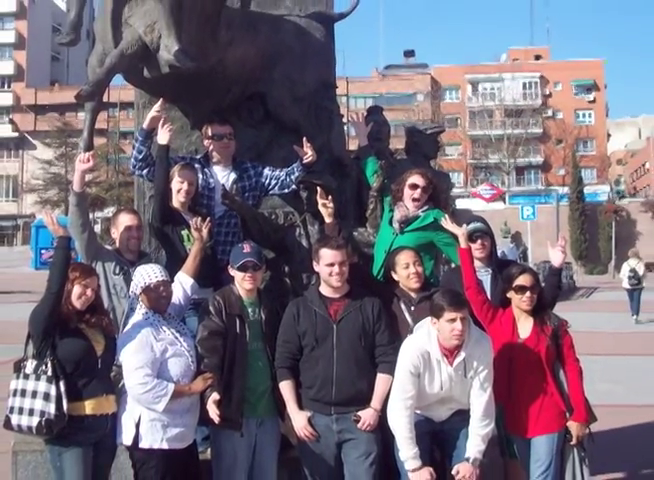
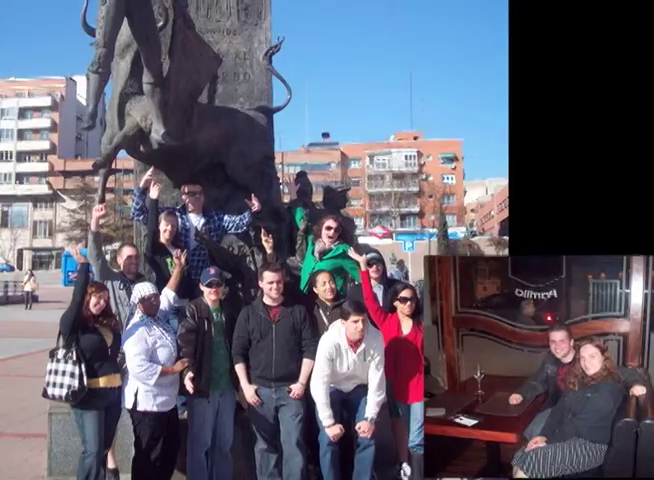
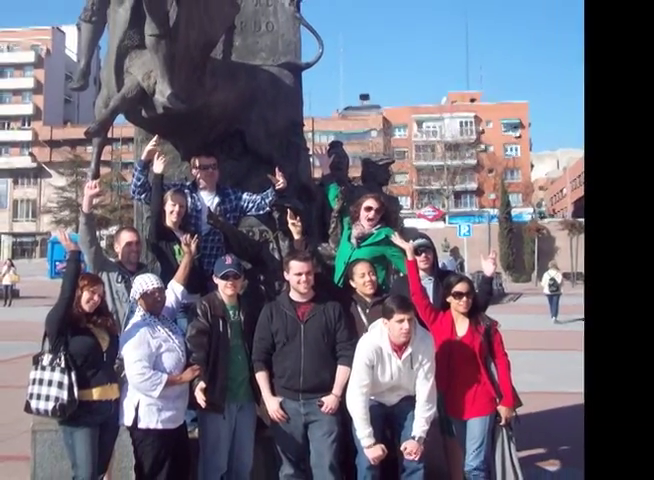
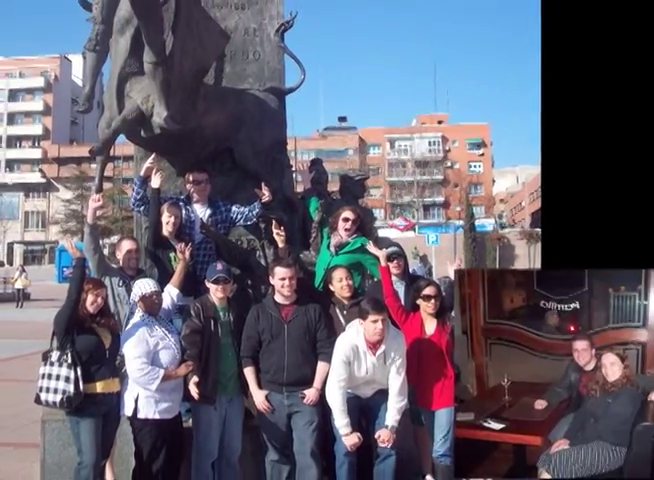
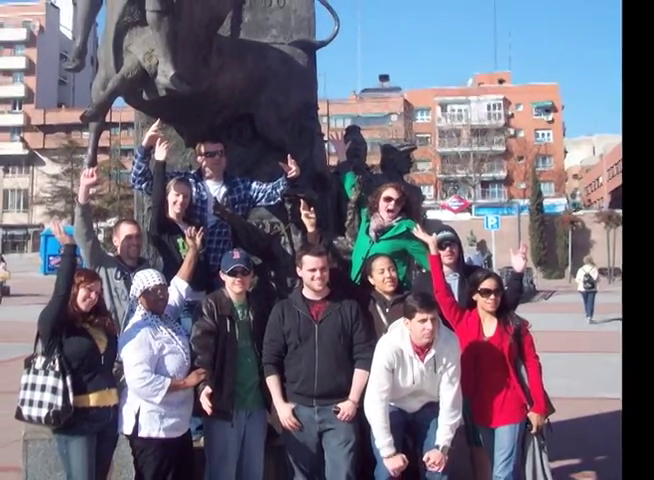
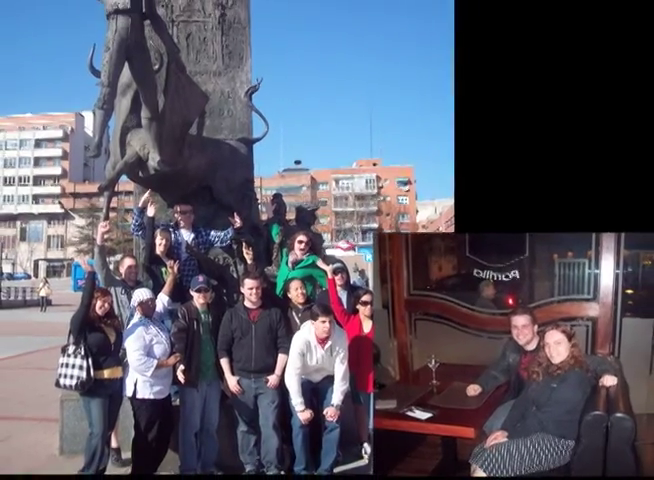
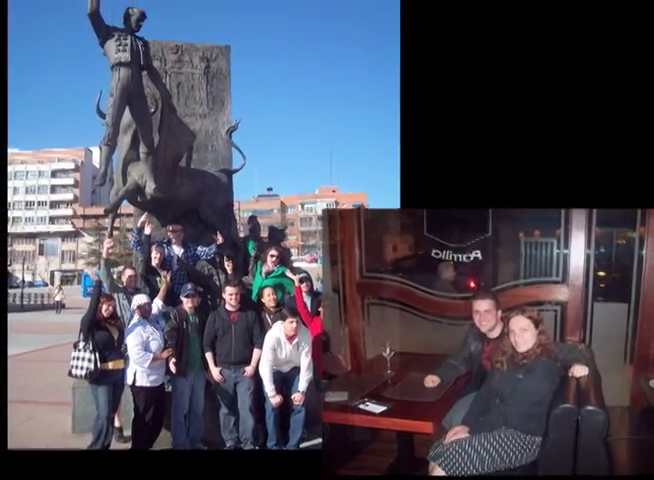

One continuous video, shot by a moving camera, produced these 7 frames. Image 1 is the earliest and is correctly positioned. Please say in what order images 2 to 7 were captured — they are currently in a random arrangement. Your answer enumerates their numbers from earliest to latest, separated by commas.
5, 3, 4, 2, 6, 7
